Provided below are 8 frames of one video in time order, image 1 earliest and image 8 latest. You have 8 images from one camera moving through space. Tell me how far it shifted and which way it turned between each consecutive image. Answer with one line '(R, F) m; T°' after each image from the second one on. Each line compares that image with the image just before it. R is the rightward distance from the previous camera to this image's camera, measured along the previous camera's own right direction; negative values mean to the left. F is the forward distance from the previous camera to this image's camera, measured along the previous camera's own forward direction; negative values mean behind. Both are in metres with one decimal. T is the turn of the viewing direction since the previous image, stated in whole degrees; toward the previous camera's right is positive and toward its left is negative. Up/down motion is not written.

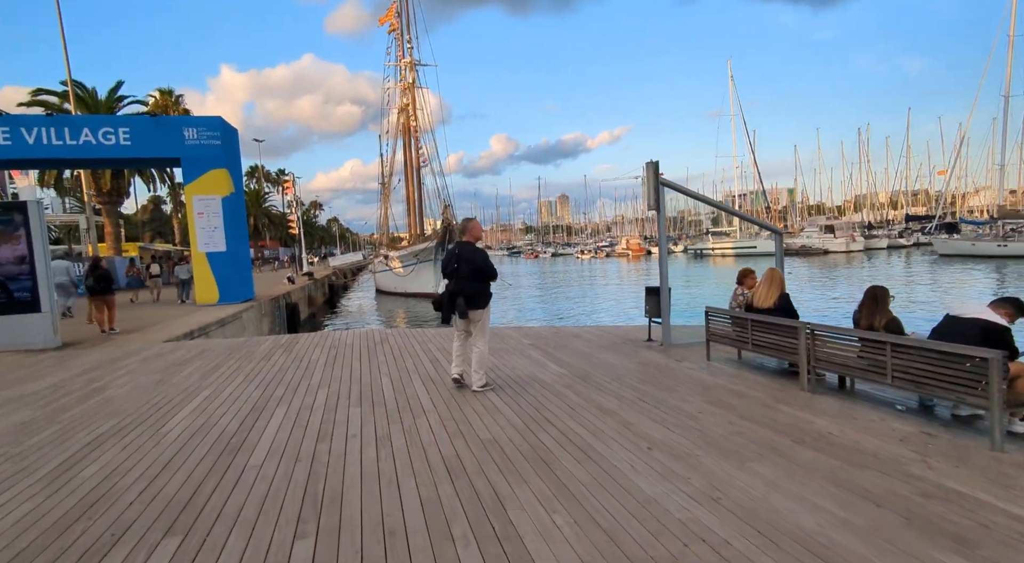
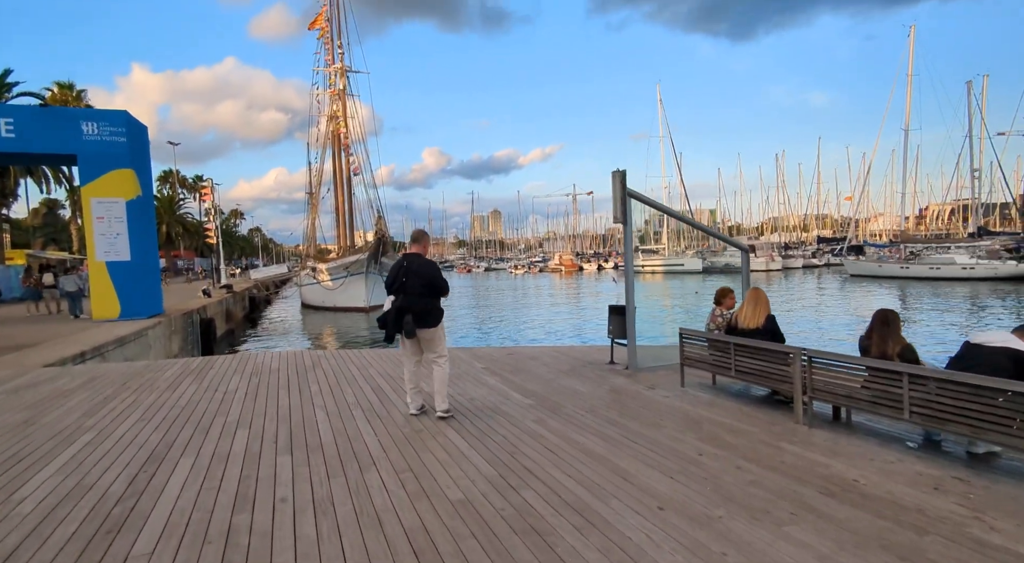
(-0.3, +0.8) m; +7°
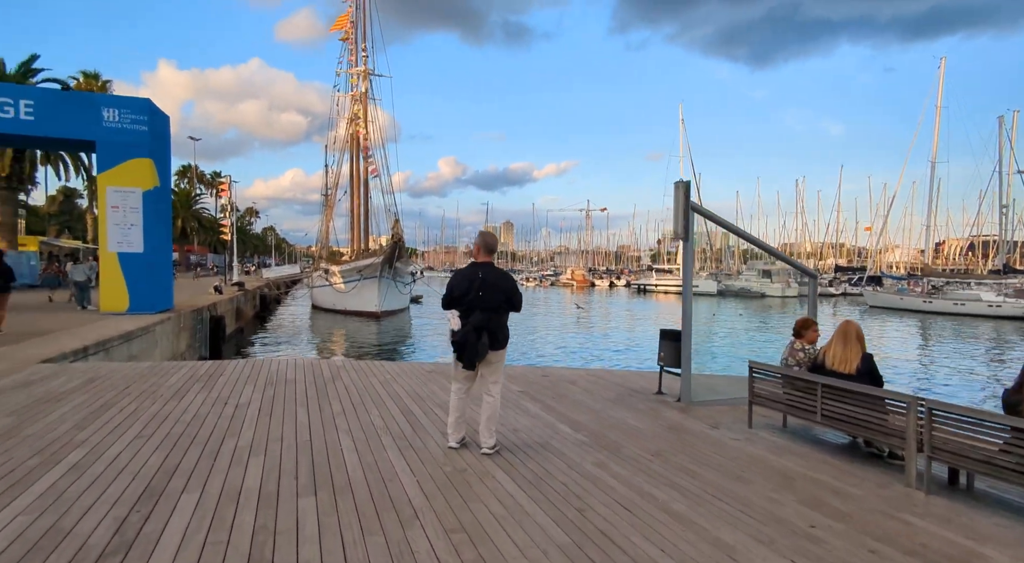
(-0.4, +0.7) m; -1°
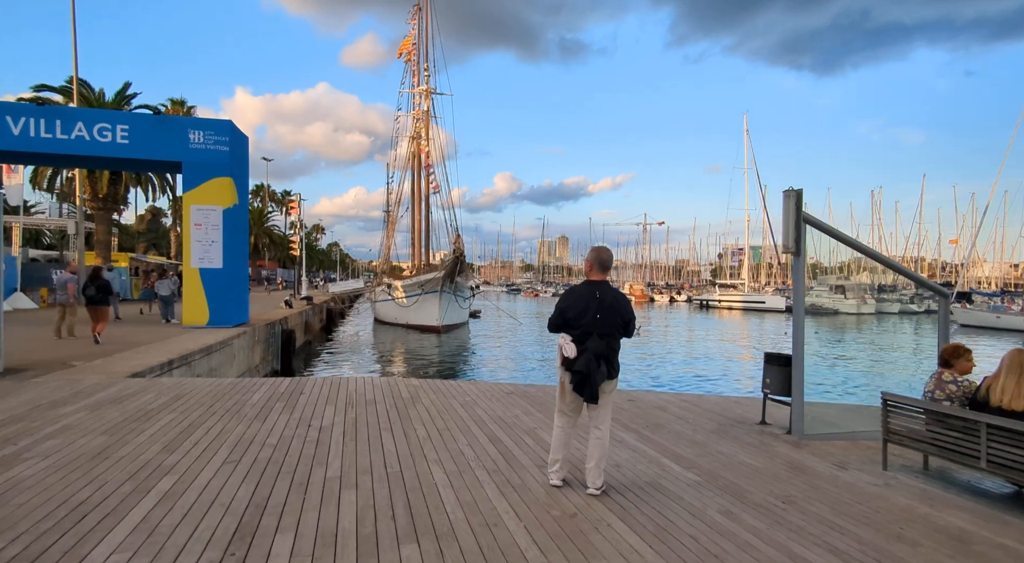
(-0.3, +0.4) m; -5°
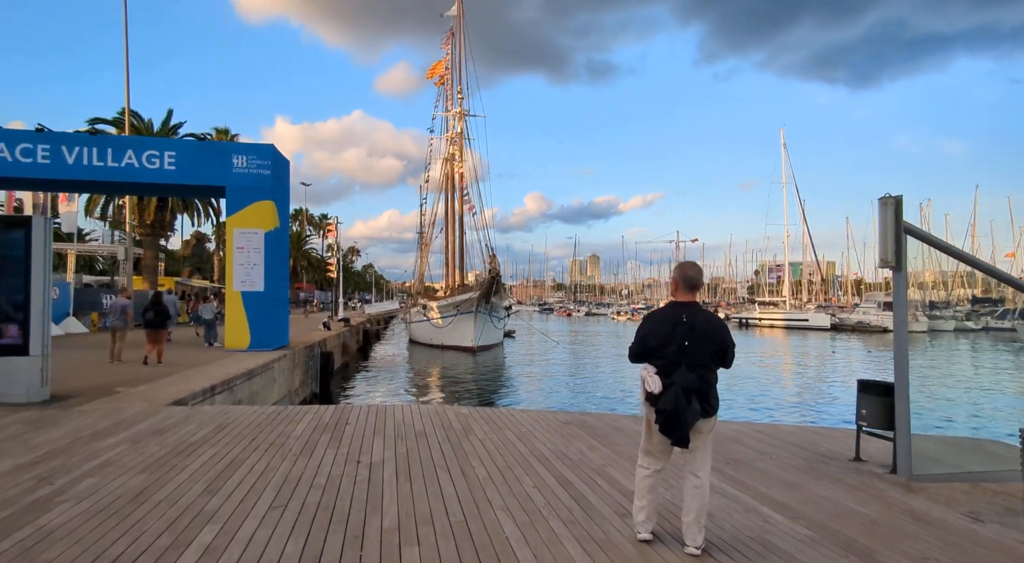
(-0.3, +0.5) m; -3°
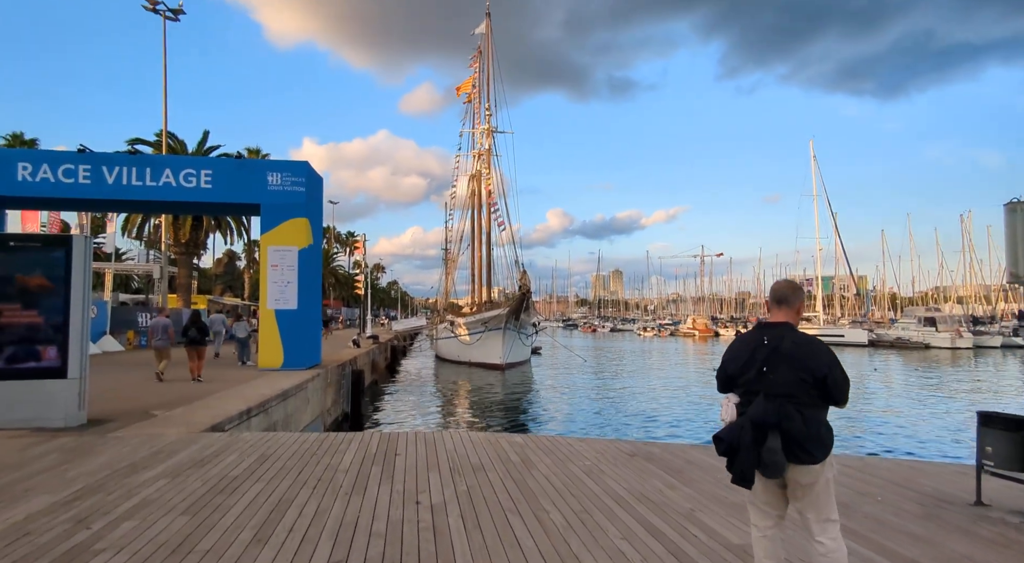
(-0.4, +0.5) m; -2°
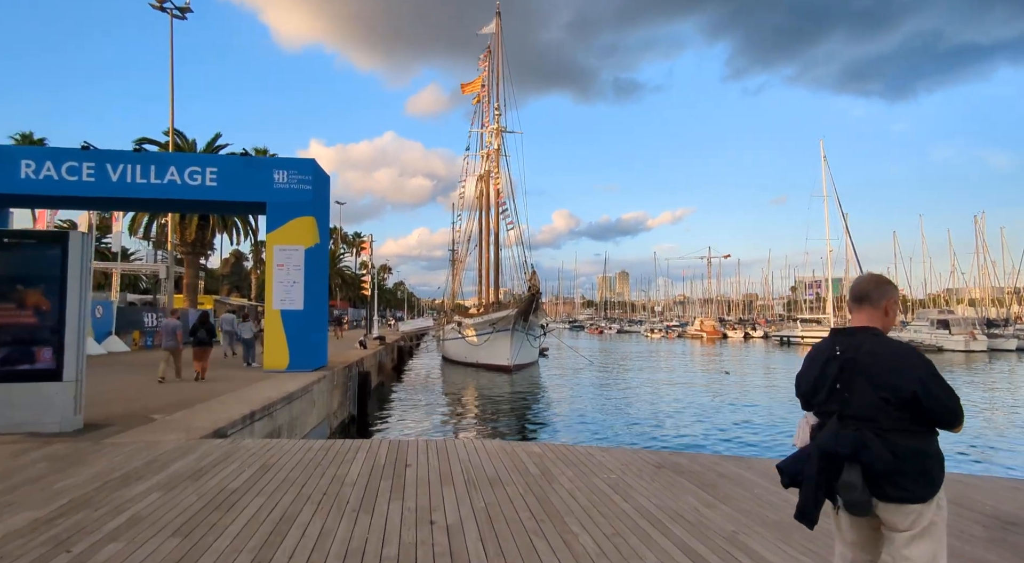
(-0.1, +0.4) m; -1°
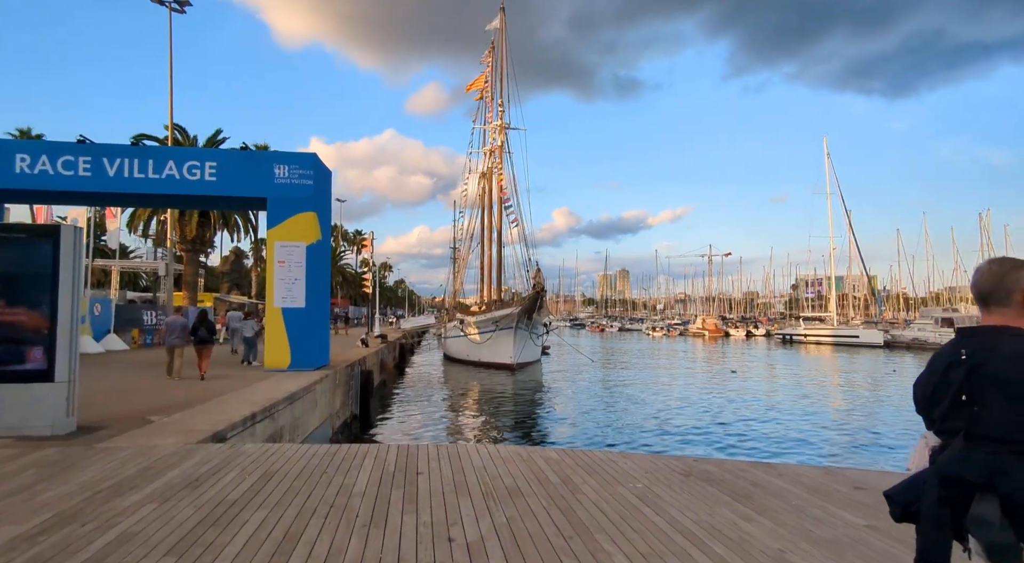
(-0.2, +0.4) m; 0°
